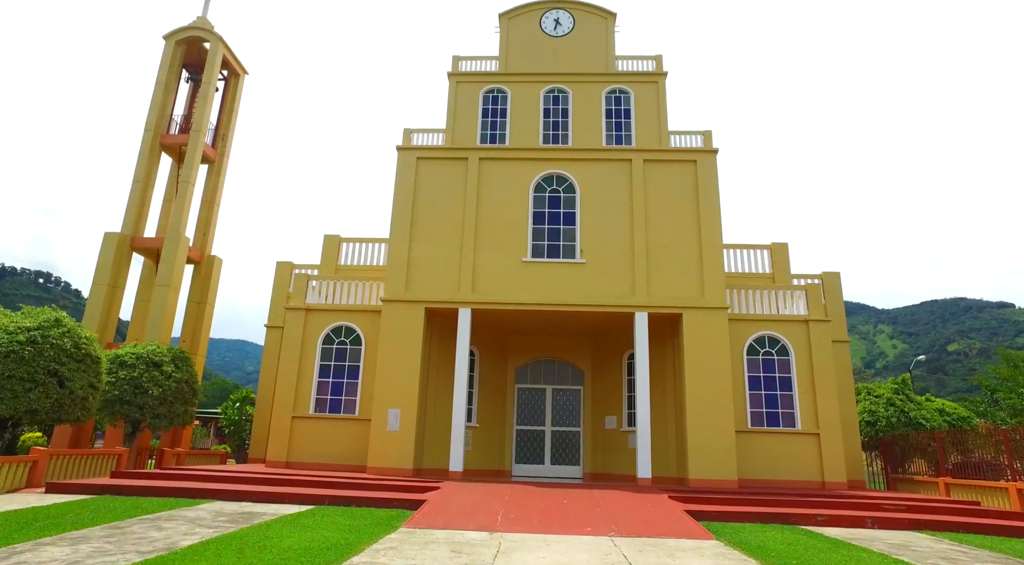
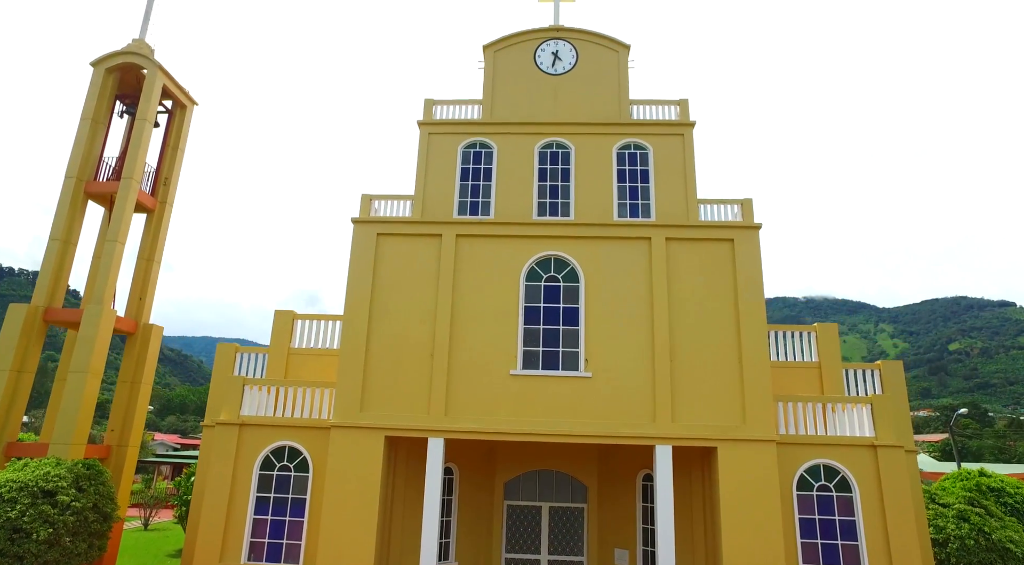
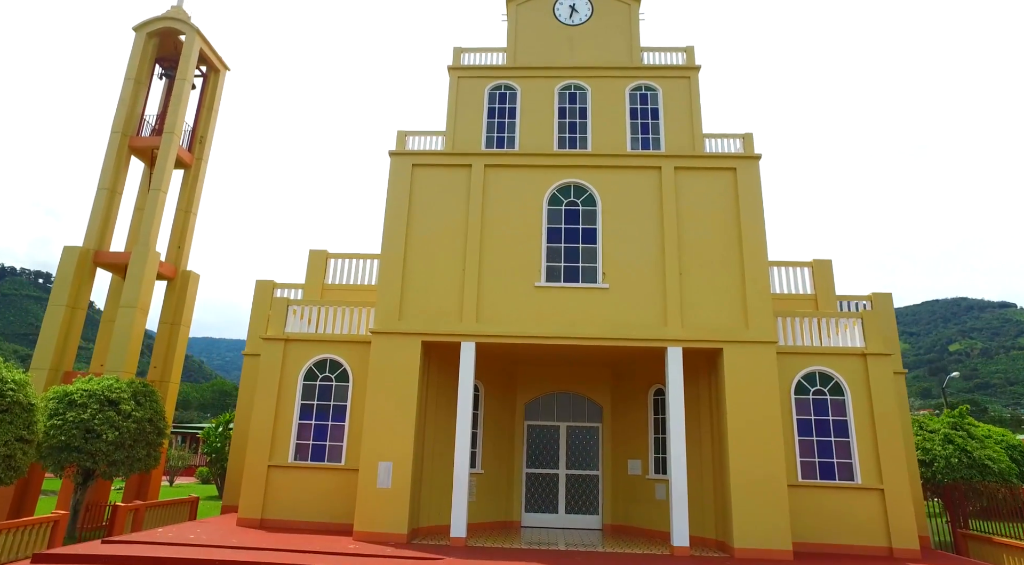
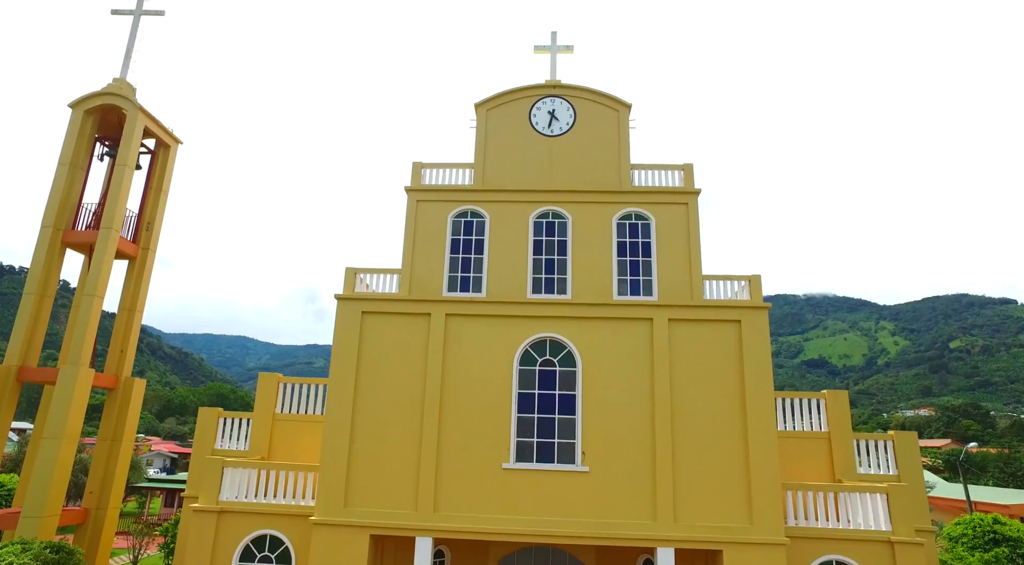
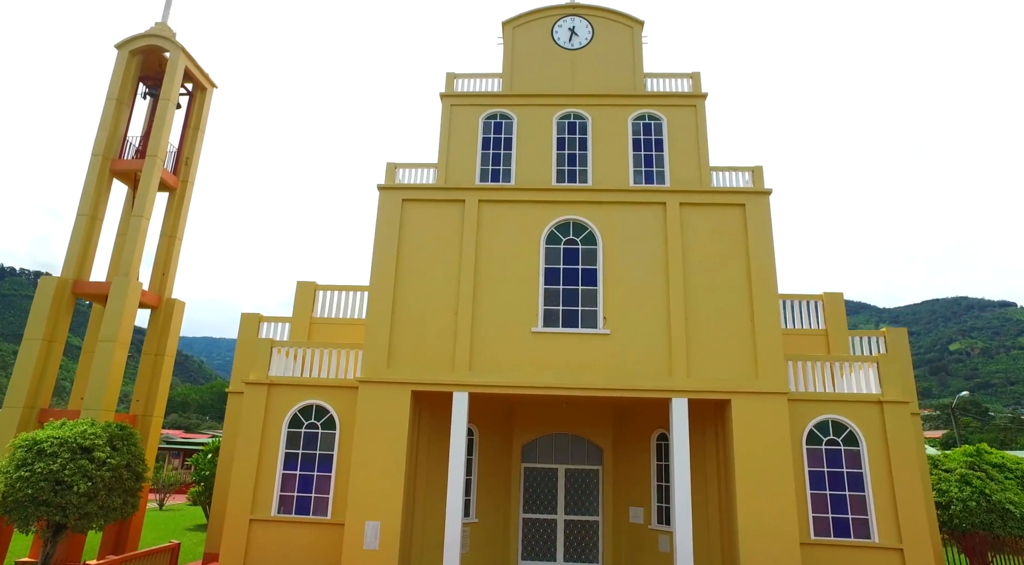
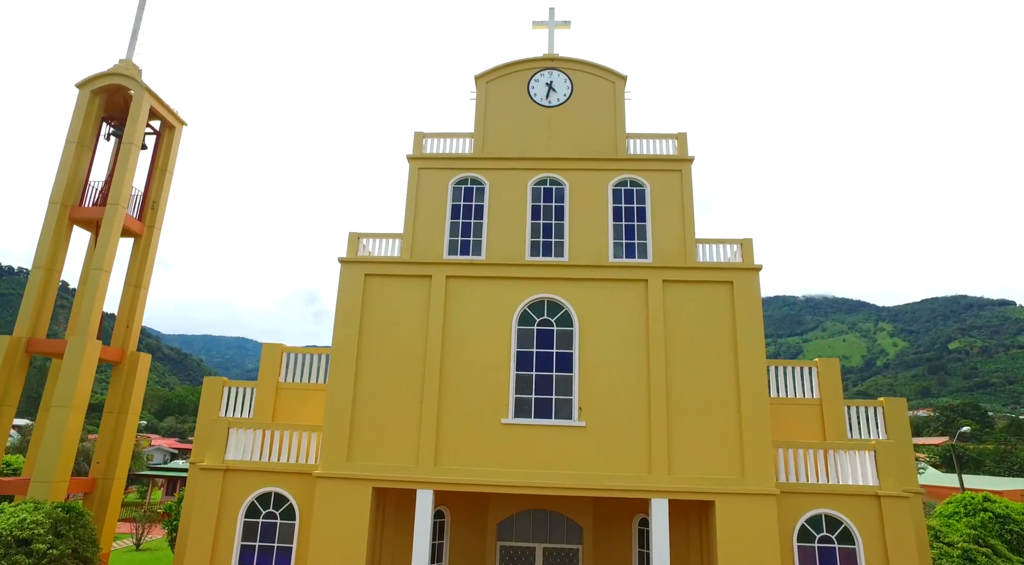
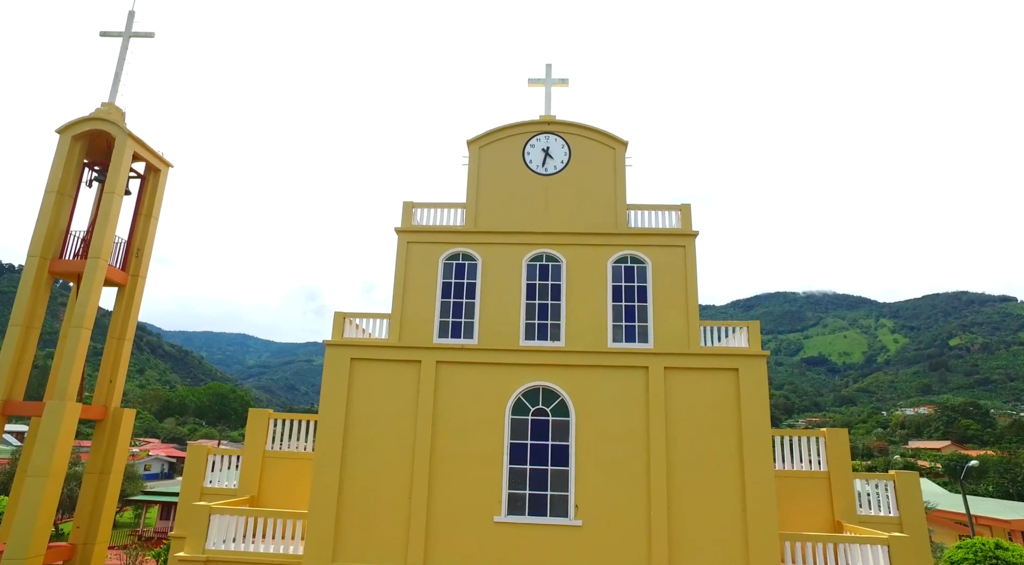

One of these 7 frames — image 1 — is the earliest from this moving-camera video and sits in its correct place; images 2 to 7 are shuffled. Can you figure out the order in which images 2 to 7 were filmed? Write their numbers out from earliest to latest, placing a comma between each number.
3, 5, 2, 6, 4, 7
